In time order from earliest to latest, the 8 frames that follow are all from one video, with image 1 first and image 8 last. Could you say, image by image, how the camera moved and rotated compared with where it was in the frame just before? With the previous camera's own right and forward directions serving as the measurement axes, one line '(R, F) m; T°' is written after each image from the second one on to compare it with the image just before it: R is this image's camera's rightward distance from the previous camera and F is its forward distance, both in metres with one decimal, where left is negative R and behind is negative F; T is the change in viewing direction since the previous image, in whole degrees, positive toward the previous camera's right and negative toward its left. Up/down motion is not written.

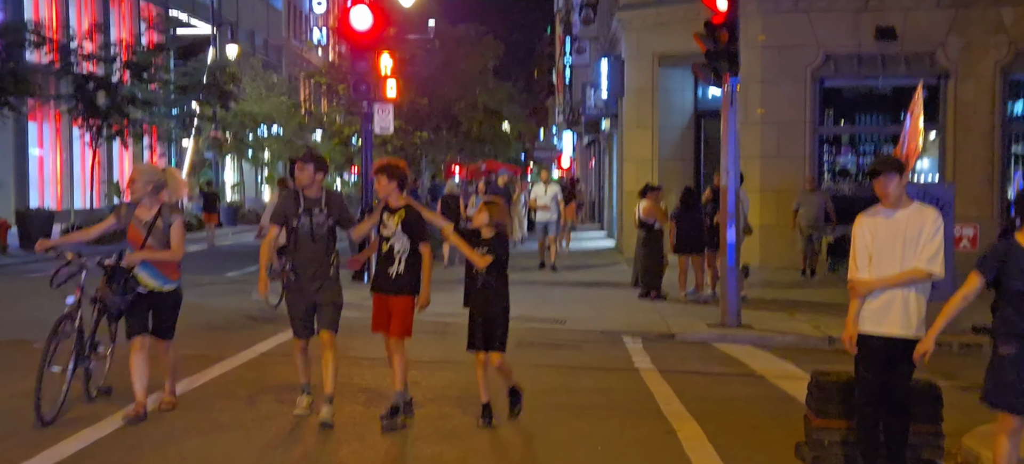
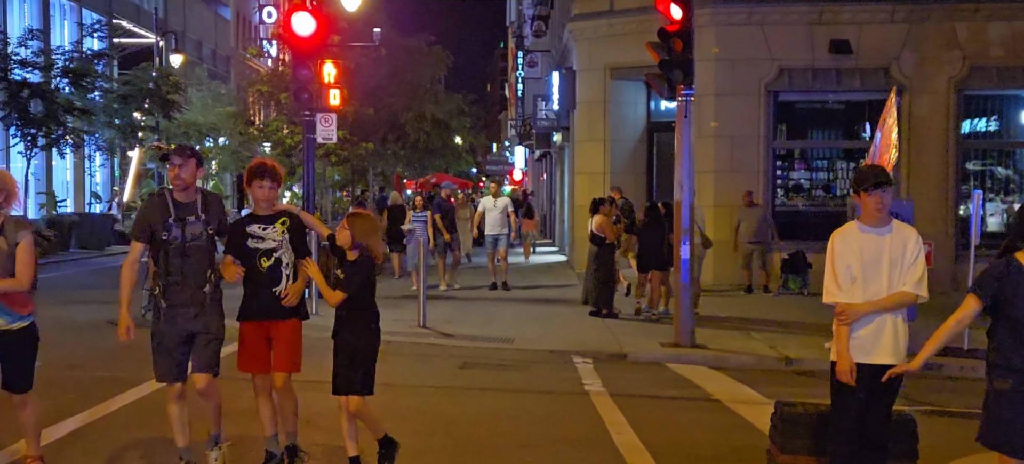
(+0.1, +0.4) m; +2°
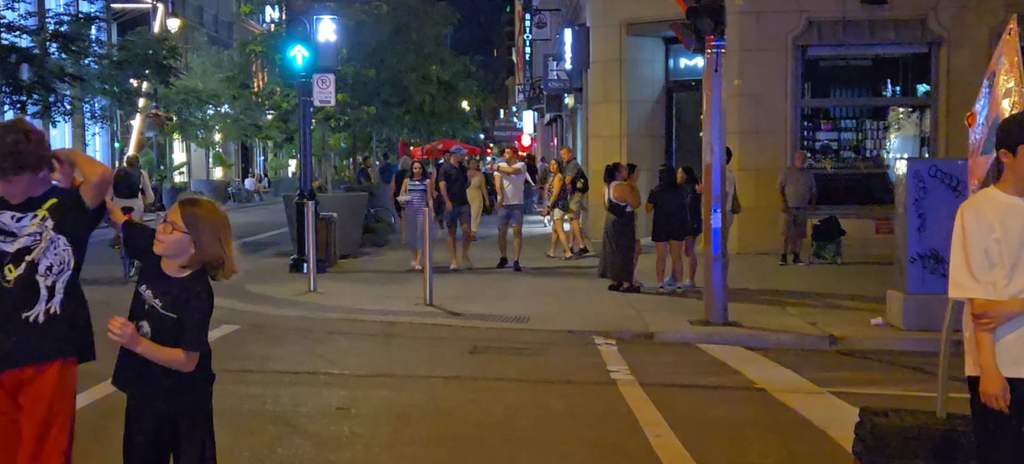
(0.0, +1.1) m; 0°
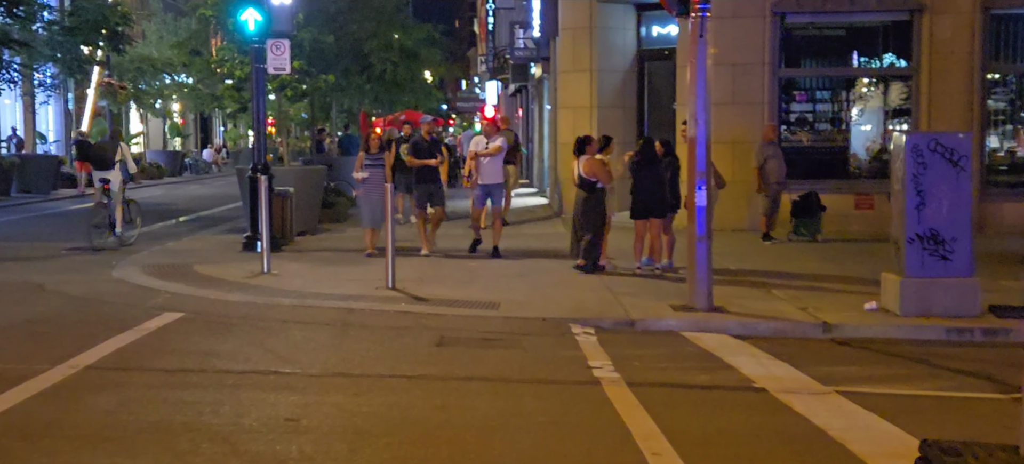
(-0.1, +0.8) m; +2°
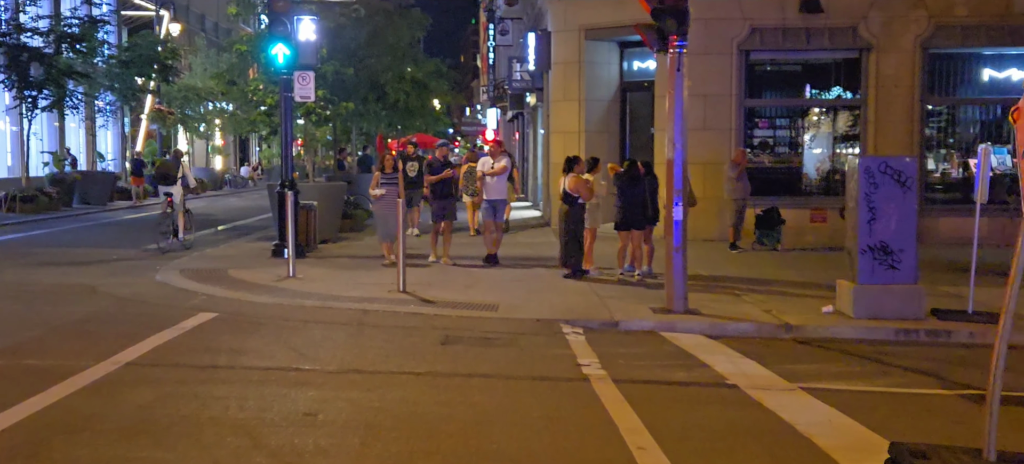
(+0.4, -2.4) m; -1°
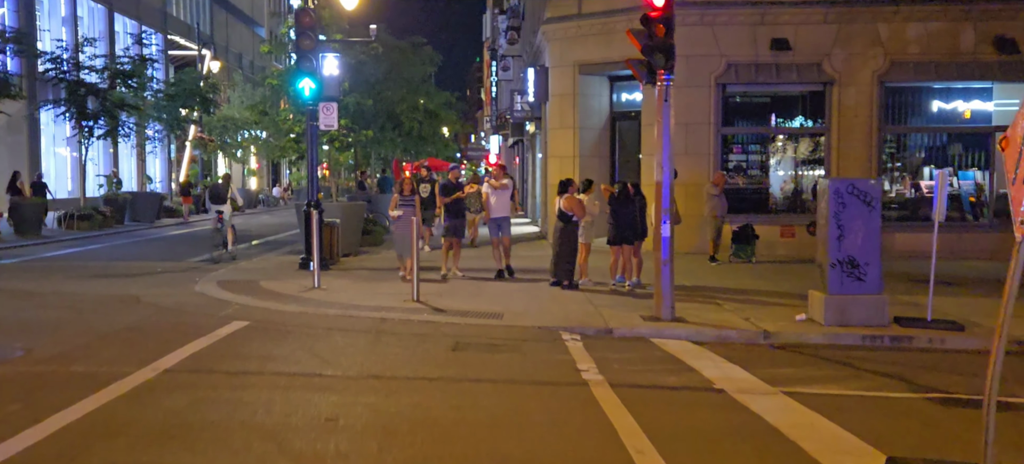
(+0.5, -2.3) m; -1°
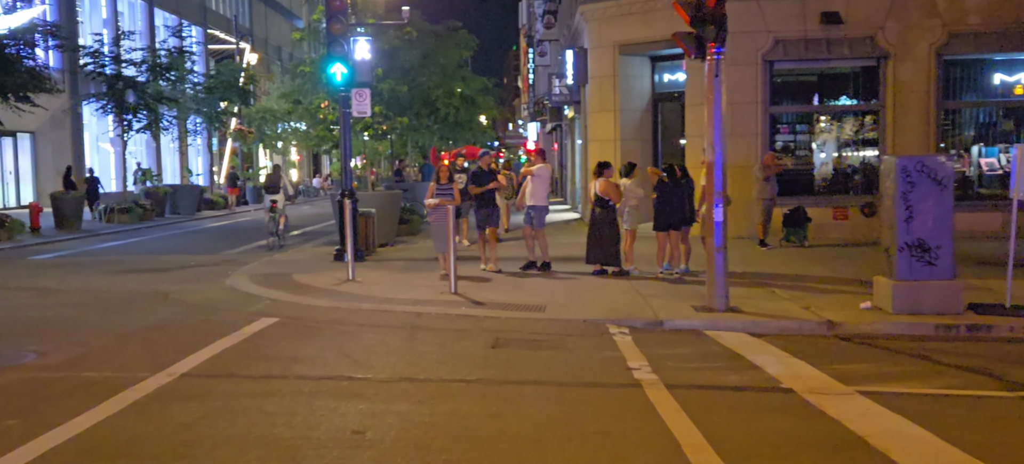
(0.0, +0.8) m; -2°
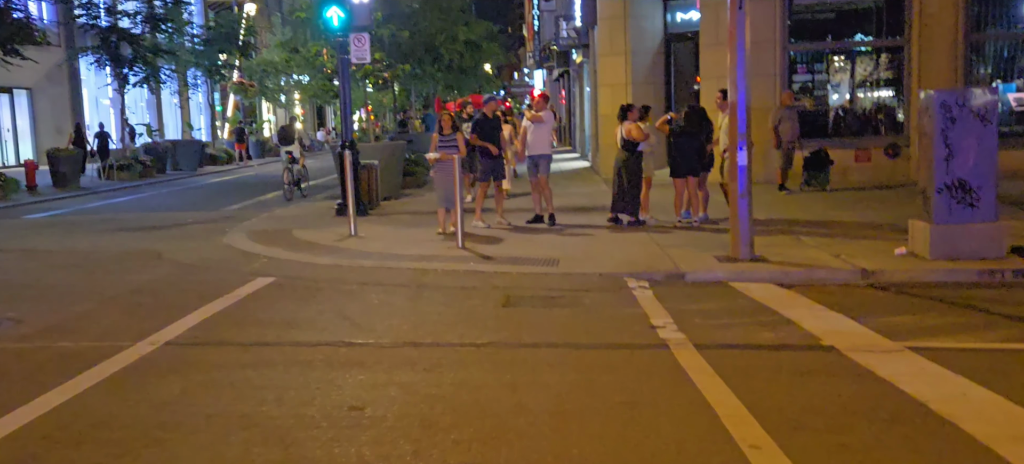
(0.0, +0.9) m; 0°
